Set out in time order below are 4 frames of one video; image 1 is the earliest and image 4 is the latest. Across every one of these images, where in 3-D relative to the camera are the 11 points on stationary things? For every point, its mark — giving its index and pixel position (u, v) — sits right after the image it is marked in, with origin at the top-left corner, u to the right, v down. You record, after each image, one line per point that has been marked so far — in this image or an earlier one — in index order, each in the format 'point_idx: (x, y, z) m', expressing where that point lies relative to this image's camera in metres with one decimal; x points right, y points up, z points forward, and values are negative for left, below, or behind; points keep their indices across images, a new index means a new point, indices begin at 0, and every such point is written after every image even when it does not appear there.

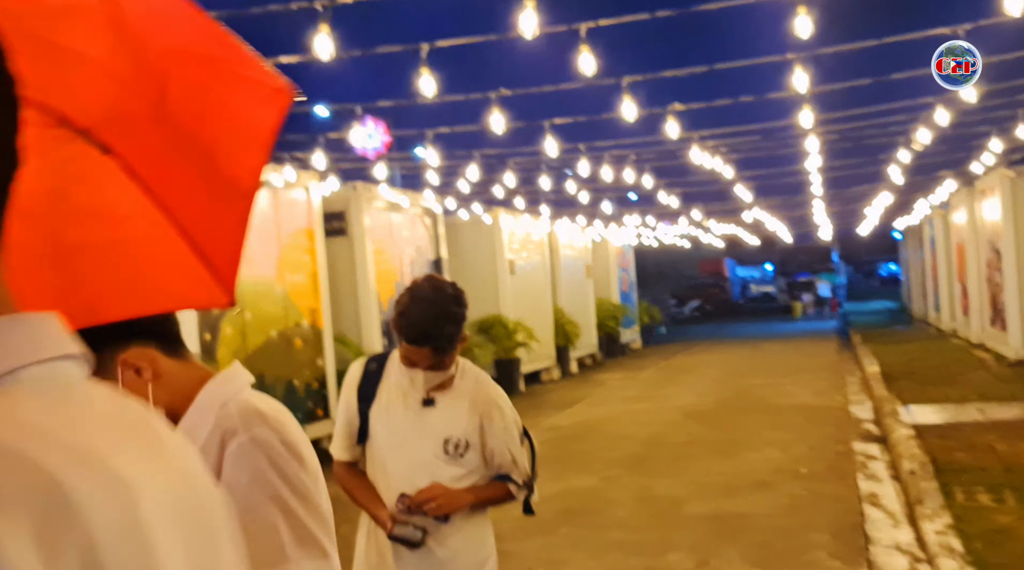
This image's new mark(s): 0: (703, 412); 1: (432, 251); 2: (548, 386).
0: (+2.5, -1.7, +13.6) m
1: (-1.2, +0.5, +15.5) m
2: (+0.7, -1.9, +19.7) m
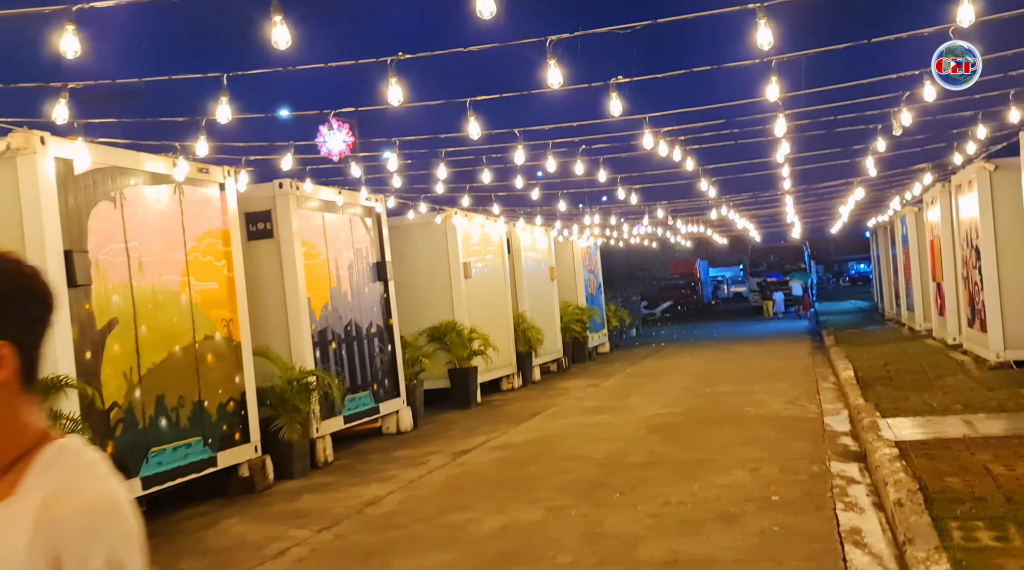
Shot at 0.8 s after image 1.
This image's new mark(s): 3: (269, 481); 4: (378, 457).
0: (+1.9, -1.7, +12.5) m
1: (-1.9, +0.4, +14.2) m
2: (-0.1, -2.0, +18.5) m
3: (-2.5, -2.0, +10.6) m
4: (-1.6, -2.0, +12.1) m
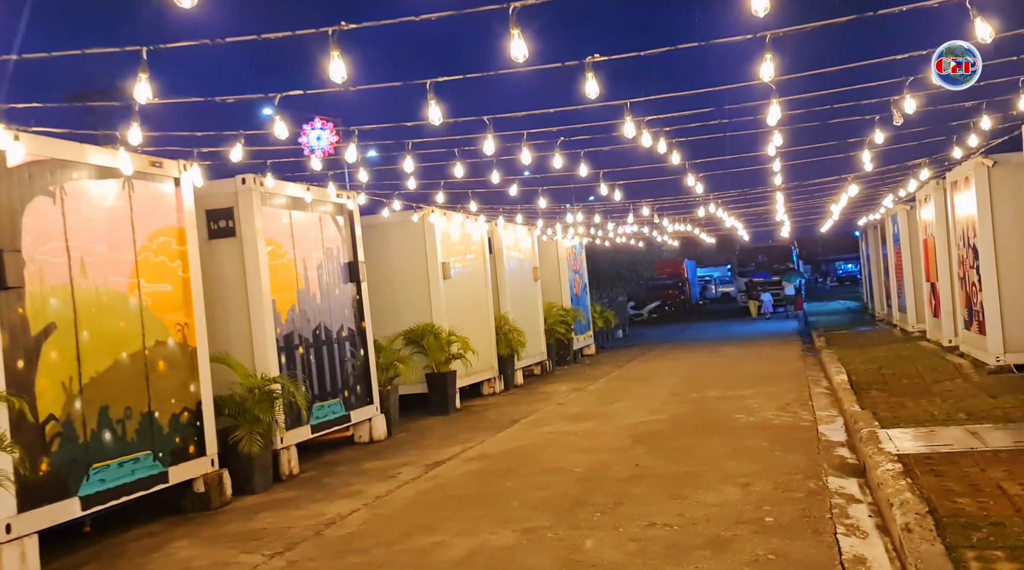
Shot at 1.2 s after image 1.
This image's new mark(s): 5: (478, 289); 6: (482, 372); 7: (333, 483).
0: (+1.6, -1.7, +11.8) m
1: (-2.2, +0.4, +13.5) m
2: (-0.4, -2.0, +17.8) m
3: (-2.8, -2.0, +9.9) m
4: (-1.8, -2.0, +11.4) m
5: (-0.6, -0.1, +18.4) m
6: (-0.5, -1.5, +18.3) m
7: (-1.9, -2.1, +10.7) m
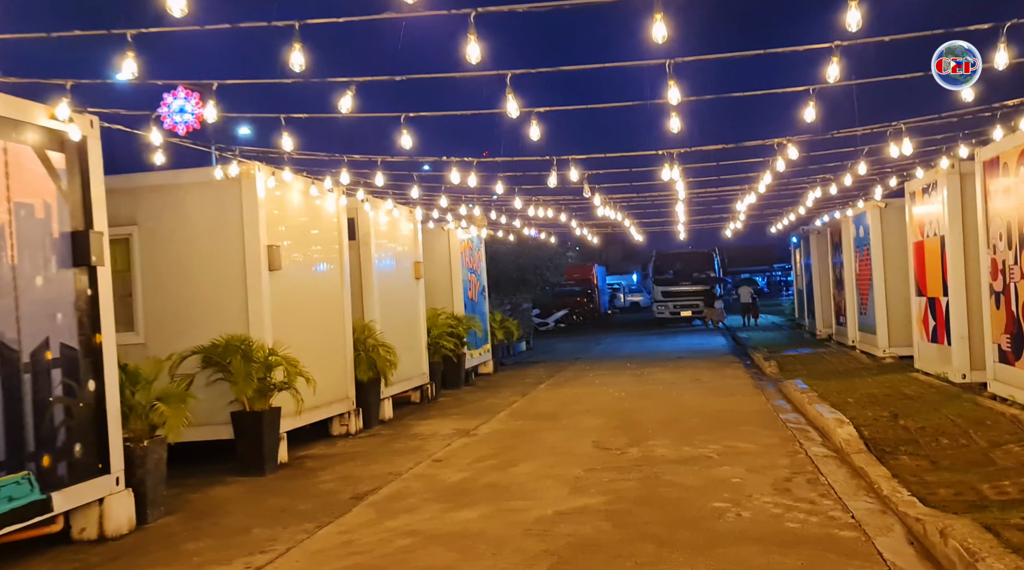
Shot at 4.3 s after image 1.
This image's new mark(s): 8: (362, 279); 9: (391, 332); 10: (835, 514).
0: (+0.5, -1.7, +6.6) m
1: (-3.4, +0.5, +8.0) m
2: (-2.1, -2.0, +12.4) m
3: (-3.7, -1.9, +4.3) m
4: (-2.9, -1.9, +5.9) m
5: (-2.3, 0.0, +13.0) m
6: (-2.3, -1.5, +12.8) m
7: (-2.9, -2.0, +5.2) m
8: (-2.2, +0.1, +15.0) m
9: (-1.9, -0.7, +15.7) m
10: (+2.4, -1.7, +7.5) m
